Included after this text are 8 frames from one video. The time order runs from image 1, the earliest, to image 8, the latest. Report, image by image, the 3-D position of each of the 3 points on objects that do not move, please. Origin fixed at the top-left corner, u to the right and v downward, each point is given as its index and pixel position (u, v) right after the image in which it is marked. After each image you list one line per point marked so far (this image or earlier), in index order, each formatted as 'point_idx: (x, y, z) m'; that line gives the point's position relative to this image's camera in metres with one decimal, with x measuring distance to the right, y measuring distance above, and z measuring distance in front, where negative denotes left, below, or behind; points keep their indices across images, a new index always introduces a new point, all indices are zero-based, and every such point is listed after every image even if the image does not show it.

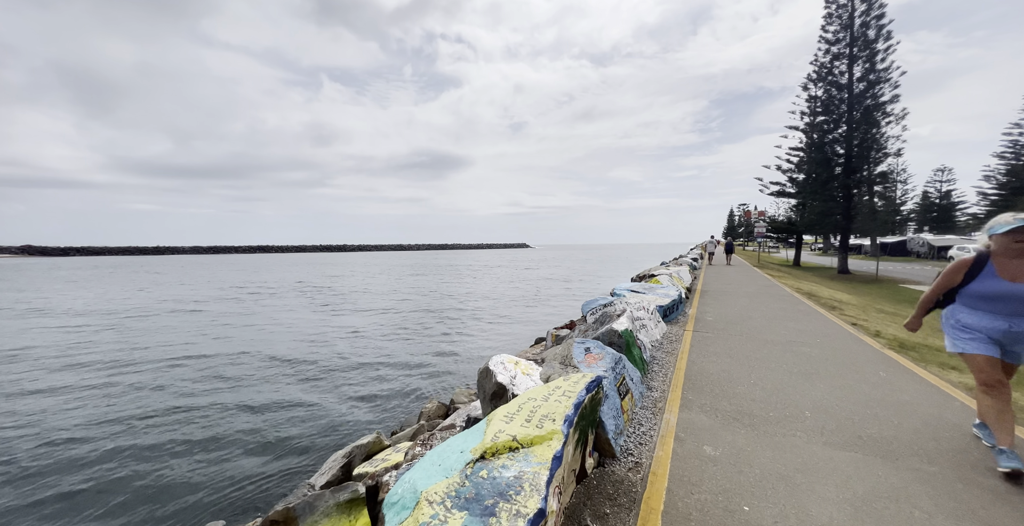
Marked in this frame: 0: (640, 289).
0: (+3.0, -0.6, +10.1) m
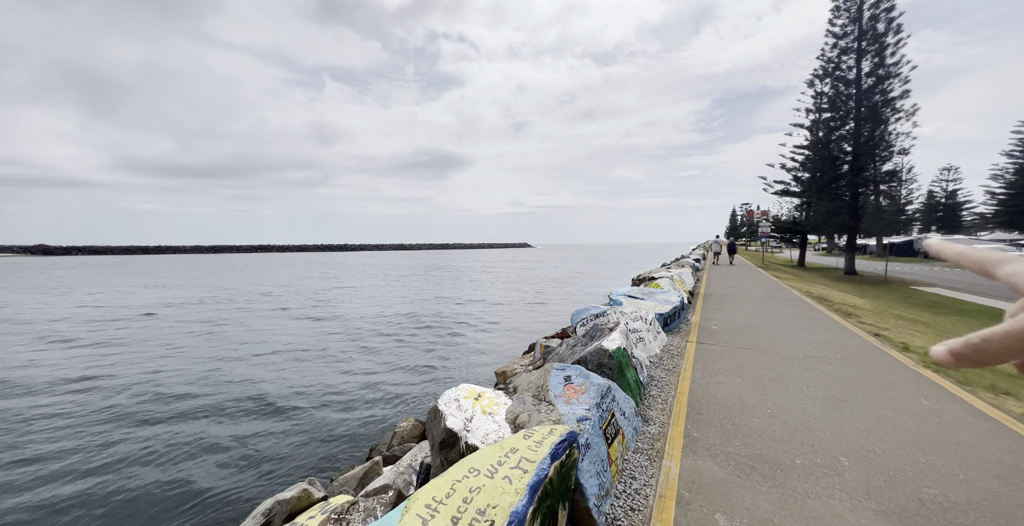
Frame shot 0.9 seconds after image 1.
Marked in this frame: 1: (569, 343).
0: (+2.7, -0.7, +9.3) m
1: (+0.7, -1.1, +5.9) m
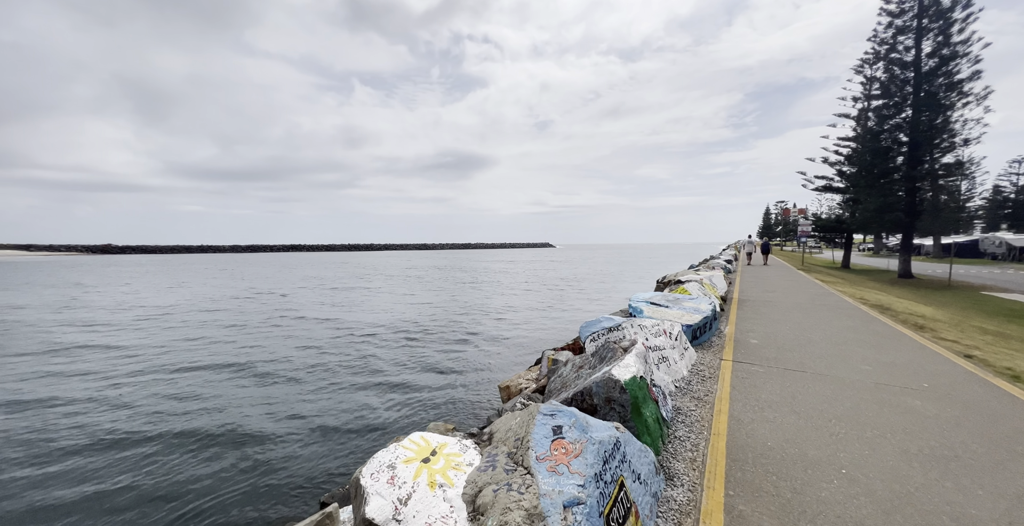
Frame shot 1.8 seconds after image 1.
0: (+2.9, -0.7, +8.1) m
1: (+0.7, -1.1, +4.9) m
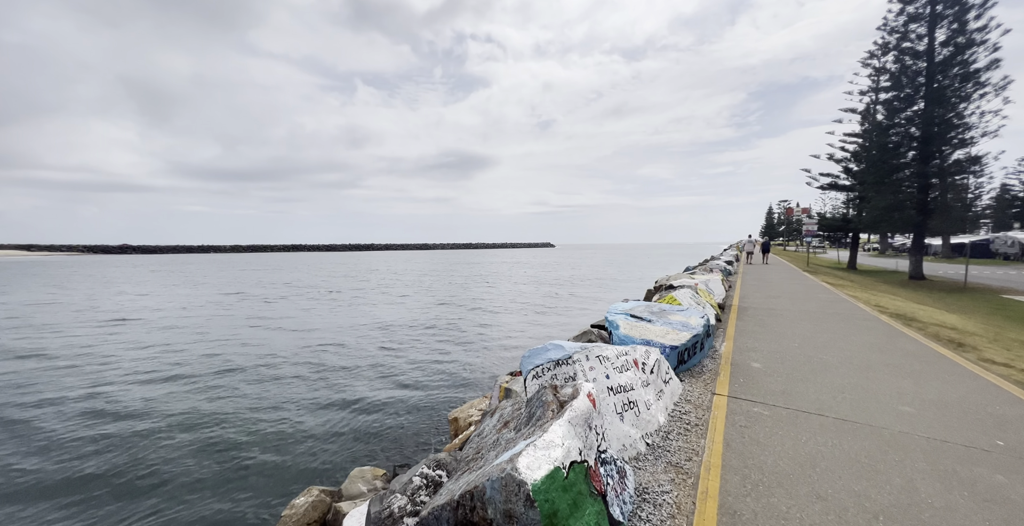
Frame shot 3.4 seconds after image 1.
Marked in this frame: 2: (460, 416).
0: (+2.1, -0.8, +6.7) m
1: (-0.1, -1.2, +3.5) m
2: (-0.7, -2.2, +6.0) m
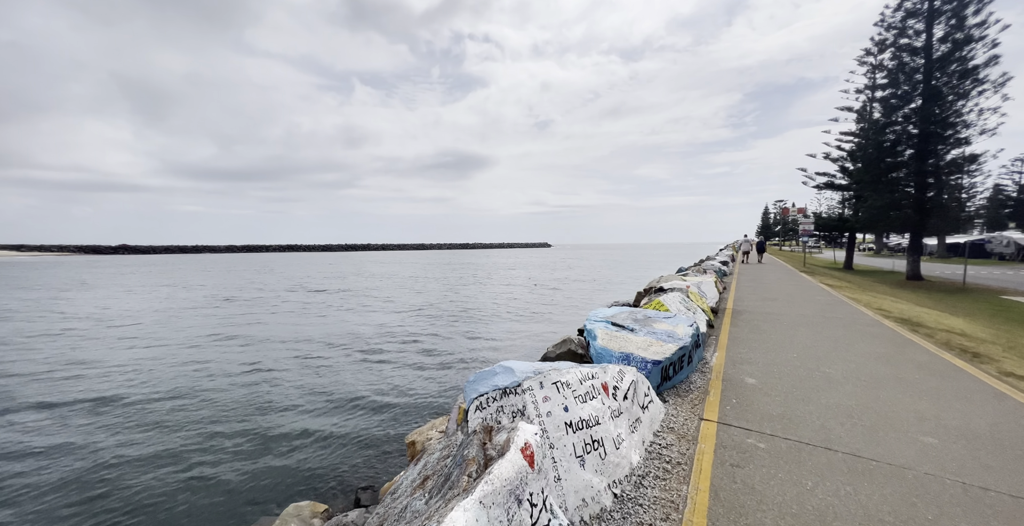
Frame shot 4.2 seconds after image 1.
0: (+1.6, -0.8, +6.0) m
1: (-0.5, -1.2, +2.7) m
2: (-1.2, -2.2, +5.3) m
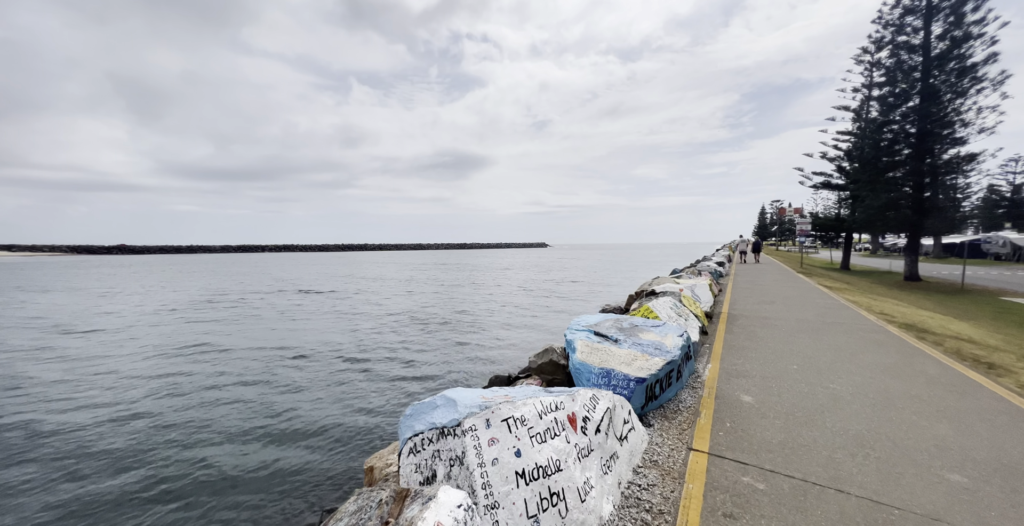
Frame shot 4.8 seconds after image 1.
0: (+1.3, -0.9, +5.5) m
1: (-0.8, -1.3, +2.2) m
2: (-1.5, -2.3, +4.7) m
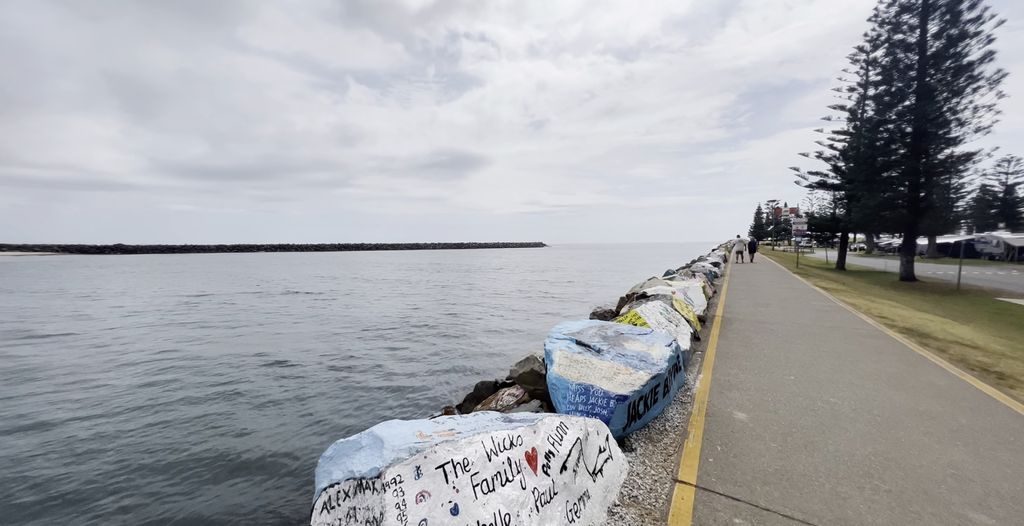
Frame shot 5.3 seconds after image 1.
0: (+1.0, -0.9, +5.0) m
1: (-1.1, -1.3, +1.7) m
2: (-1.8, -2.3, +4.3) m
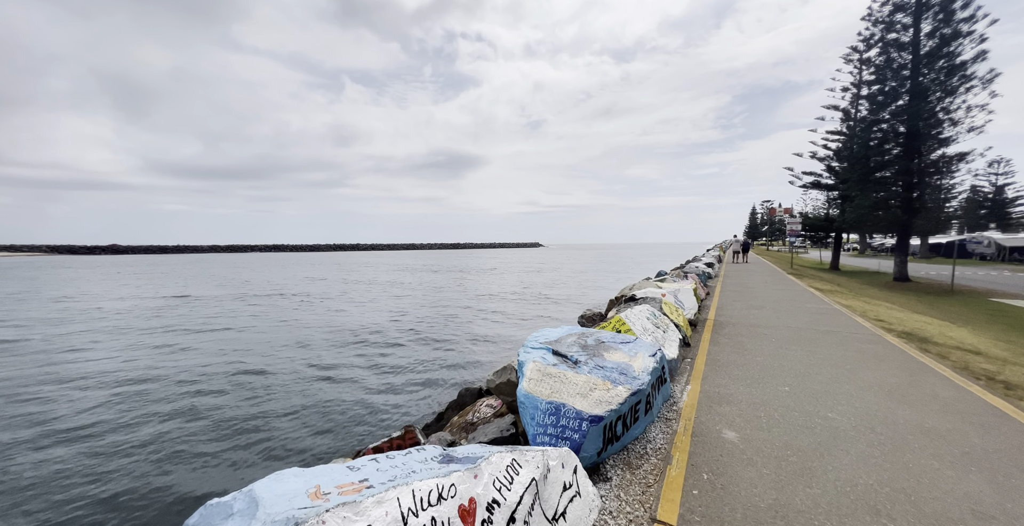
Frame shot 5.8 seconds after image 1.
0: (+0.7, -0.9, +4.6) m
1: (-1.4, -1.4, +1.3) m
2: (-2.2, -2.3, +3.8) m
